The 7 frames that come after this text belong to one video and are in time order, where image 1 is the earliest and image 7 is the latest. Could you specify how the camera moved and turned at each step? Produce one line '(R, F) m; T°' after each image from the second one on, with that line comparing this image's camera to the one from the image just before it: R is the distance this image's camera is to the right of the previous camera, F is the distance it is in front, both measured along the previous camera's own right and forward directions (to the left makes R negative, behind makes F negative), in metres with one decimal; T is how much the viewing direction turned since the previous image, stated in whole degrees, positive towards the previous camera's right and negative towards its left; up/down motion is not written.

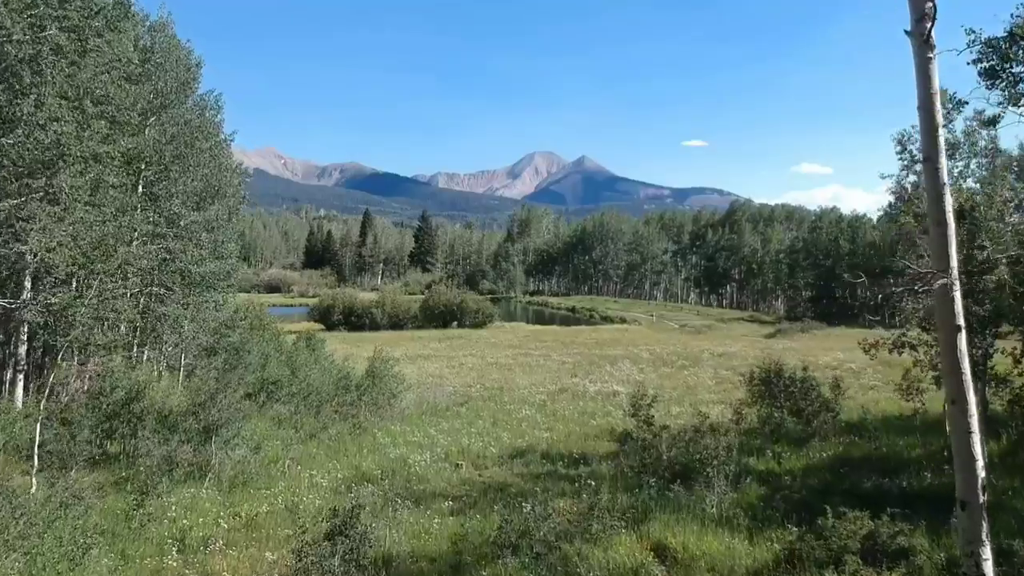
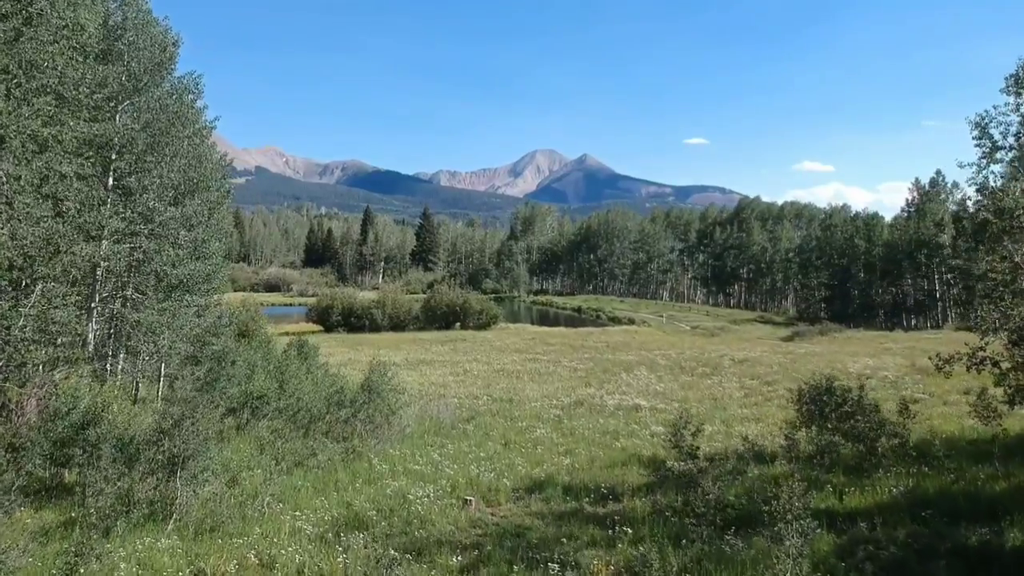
(-0.2, +2.1) m; 0°
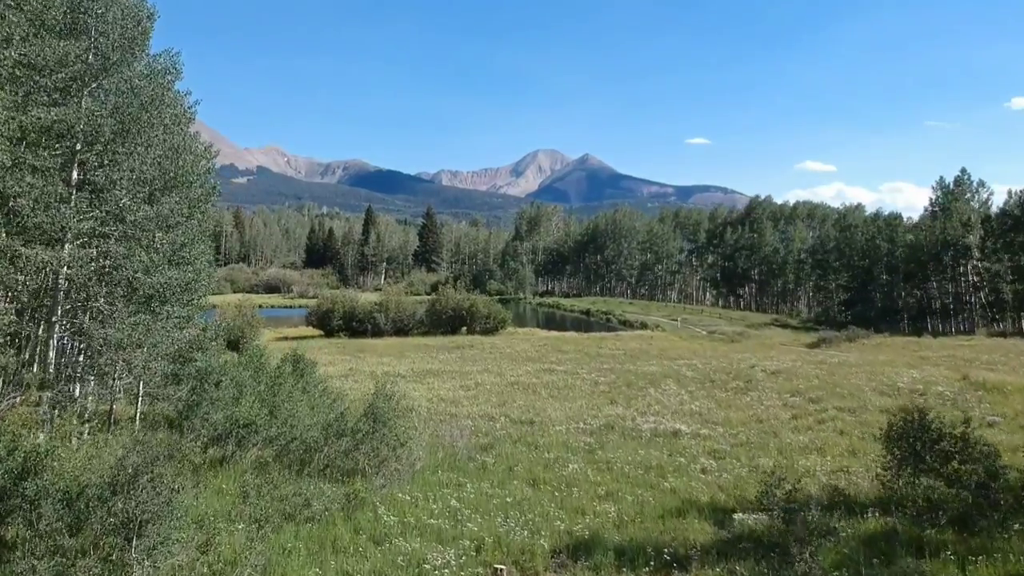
(-0.4, +2.5) m; 0°
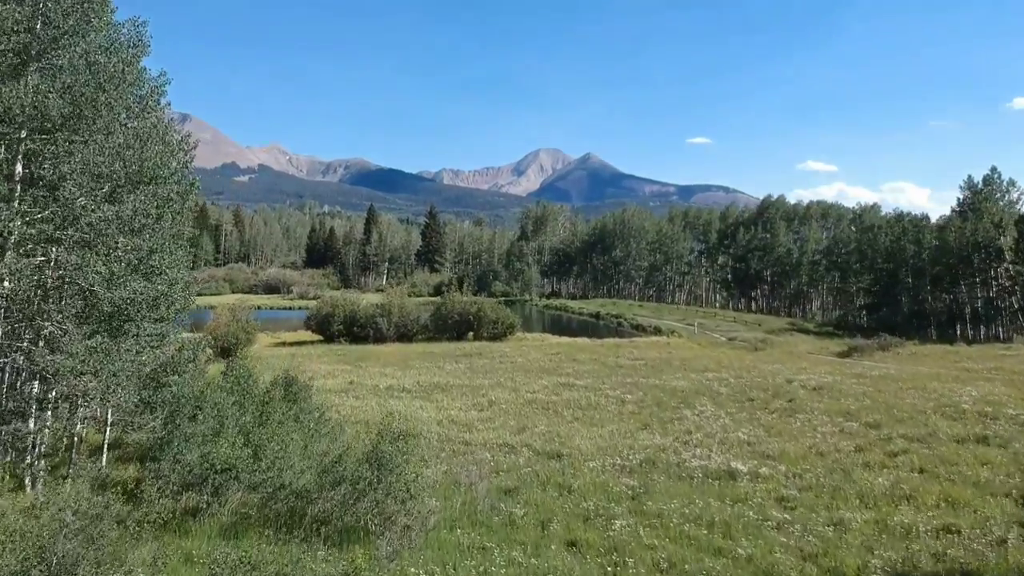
(-0.5, +2.7) m; 0°
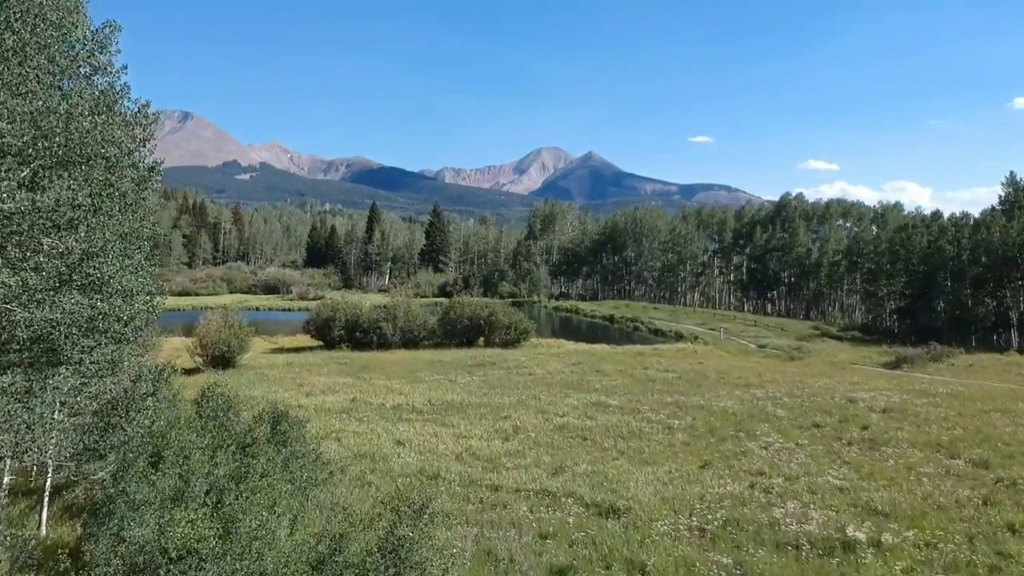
(-0.7, +3.6) m; 0°
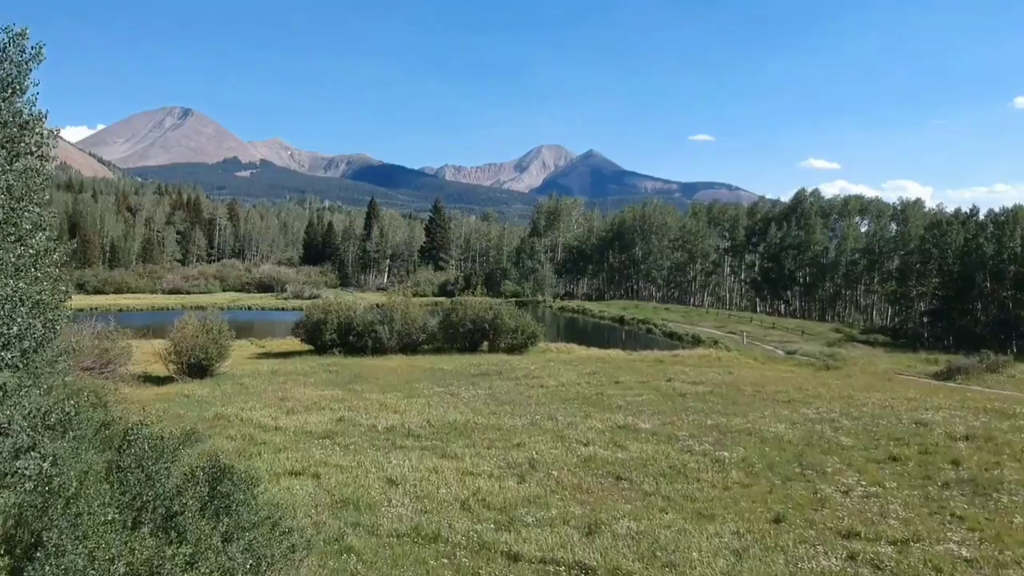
(-0.3, +3.9) m; 0°
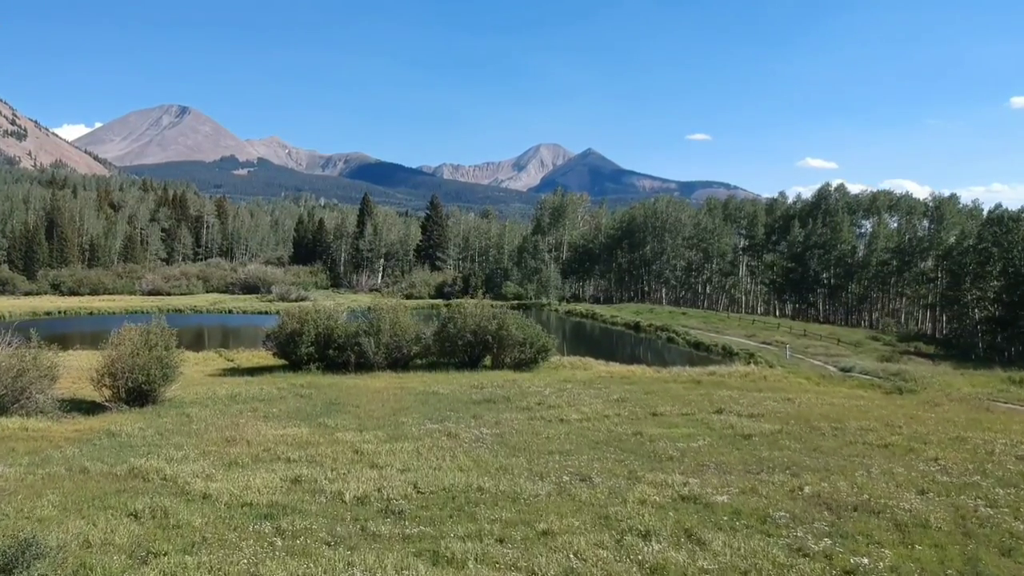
(-0.4, +6.6) m; 0°
